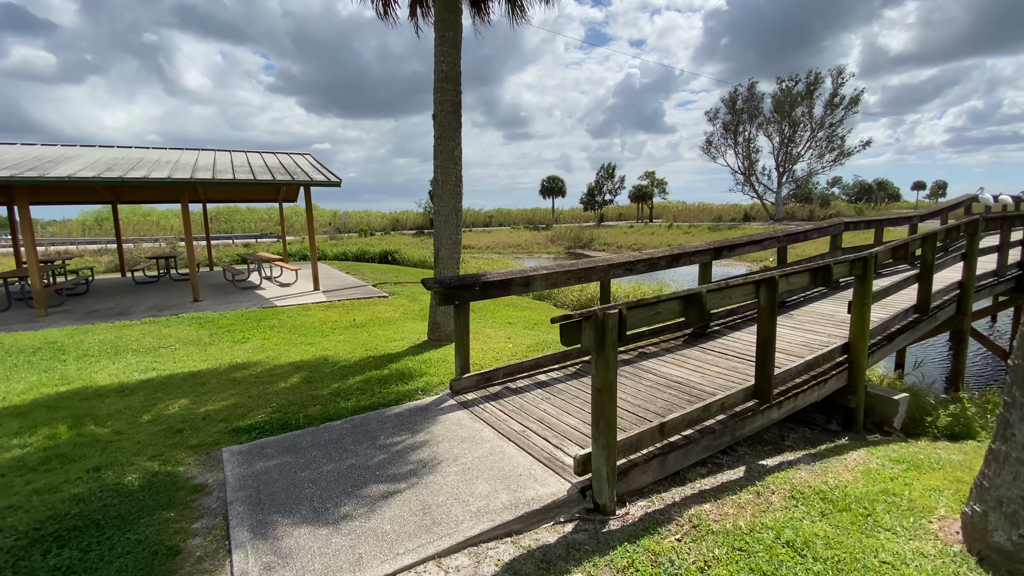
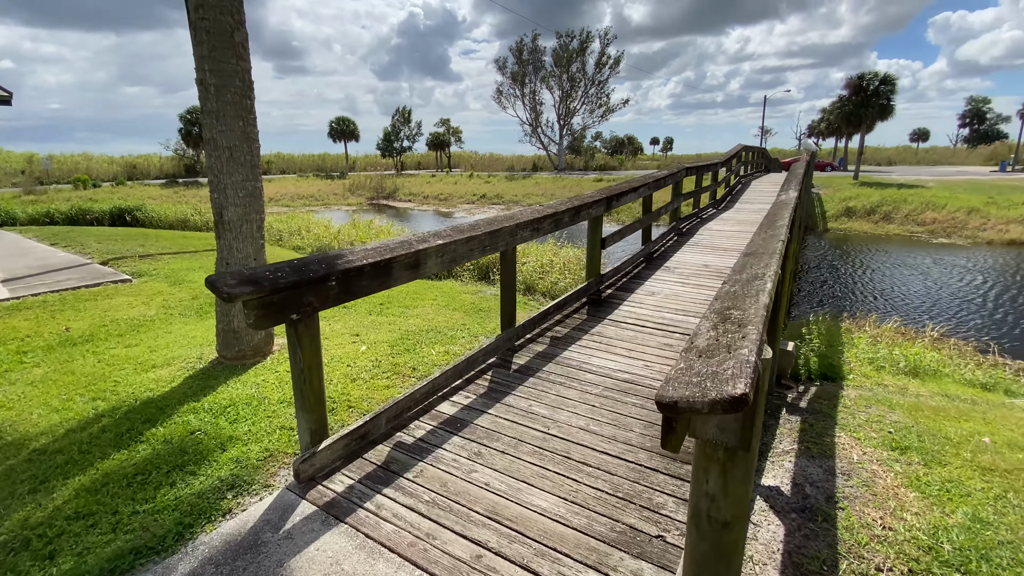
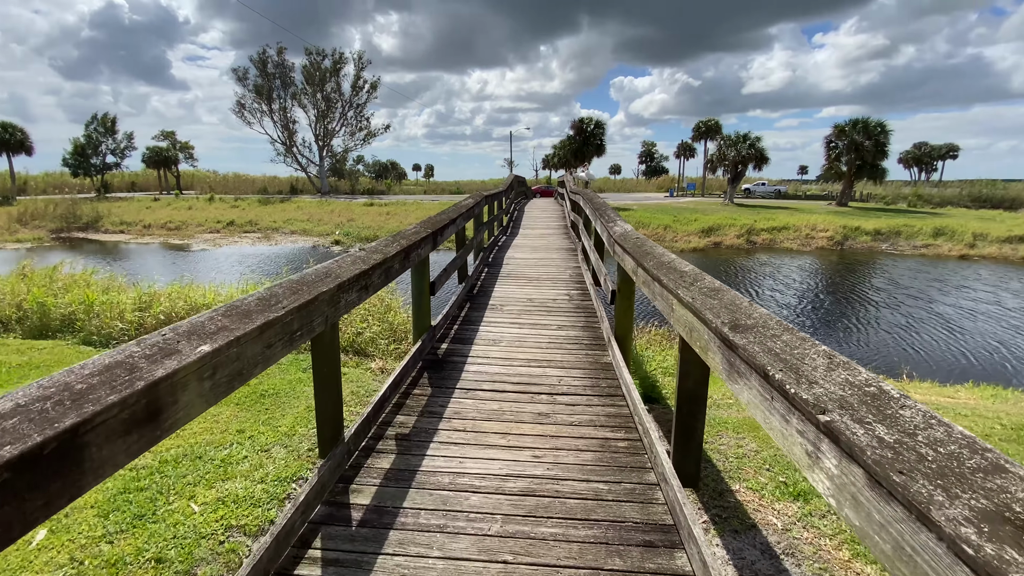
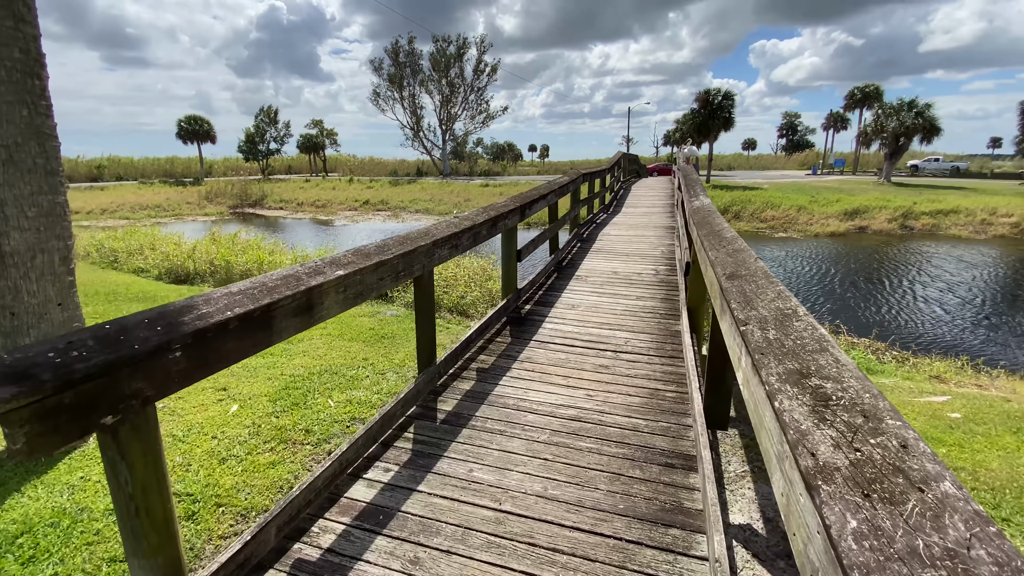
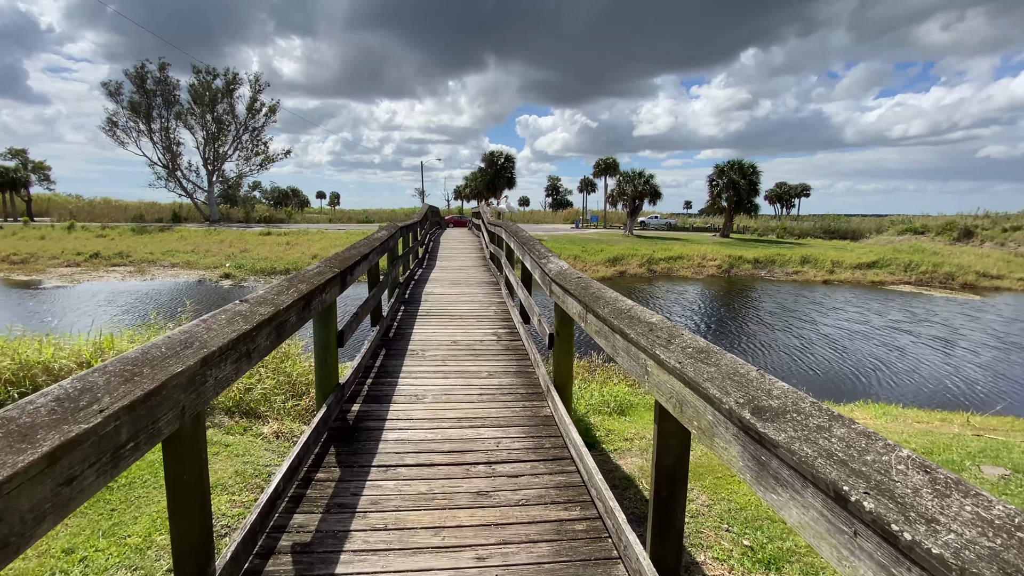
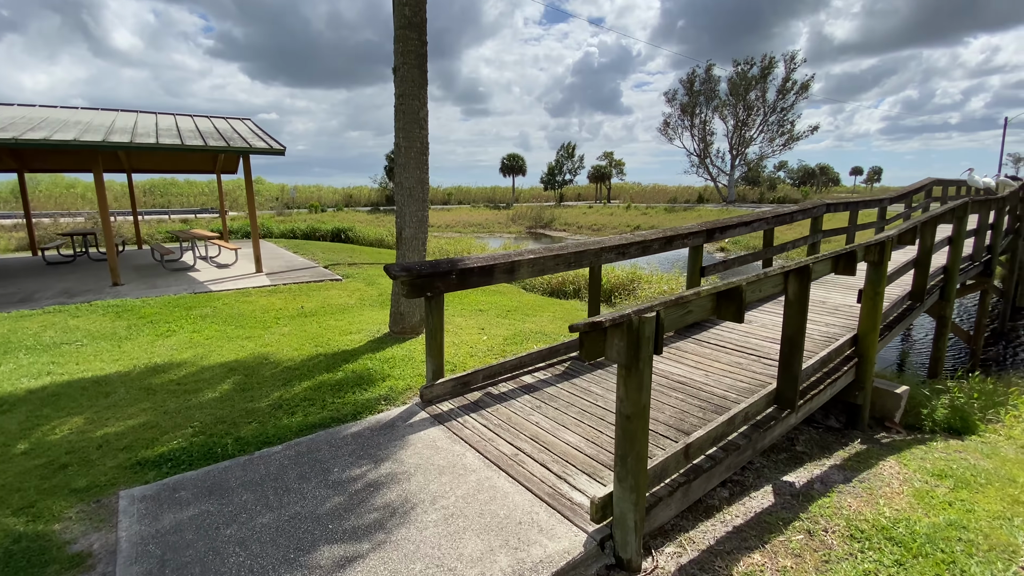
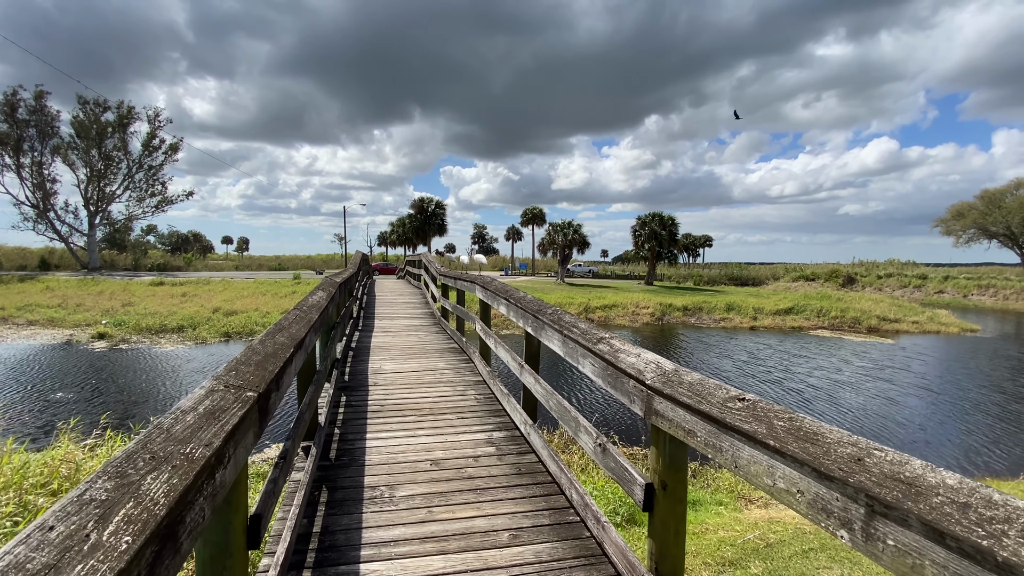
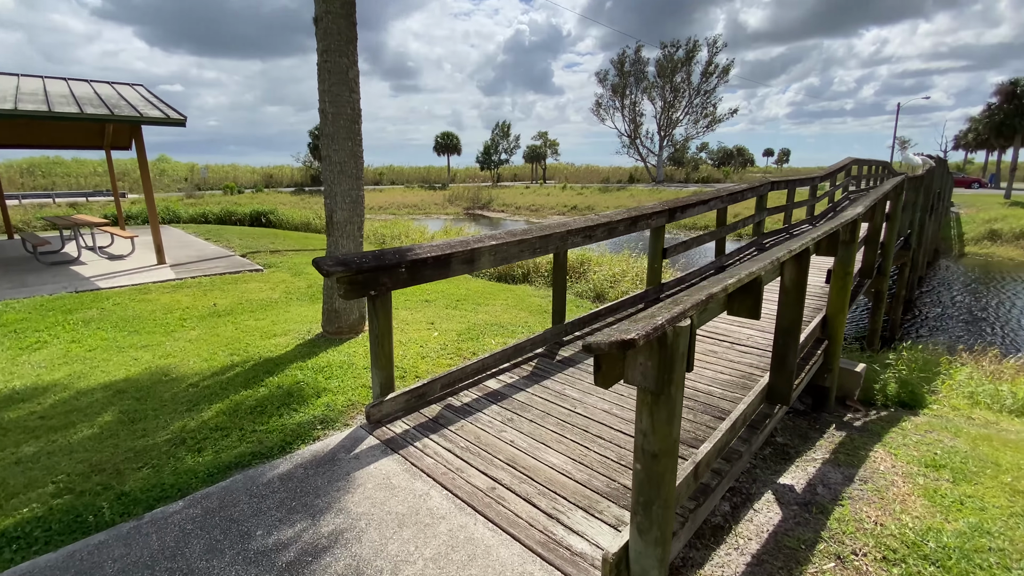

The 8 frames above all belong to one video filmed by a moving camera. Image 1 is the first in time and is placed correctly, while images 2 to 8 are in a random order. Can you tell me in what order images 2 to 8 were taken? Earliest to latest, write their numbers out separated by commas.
6, 8, 2, 4, 3, 5, 7
